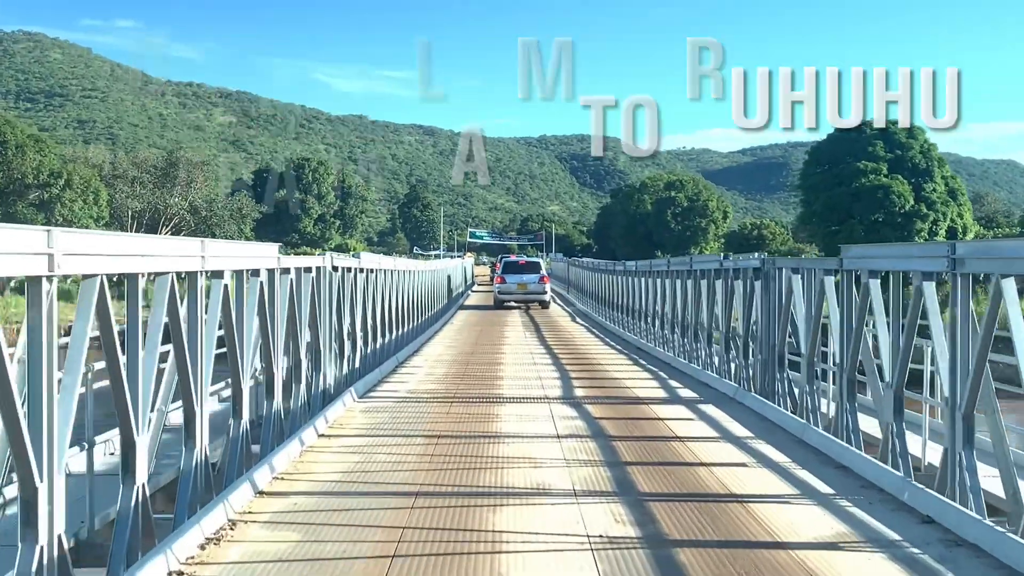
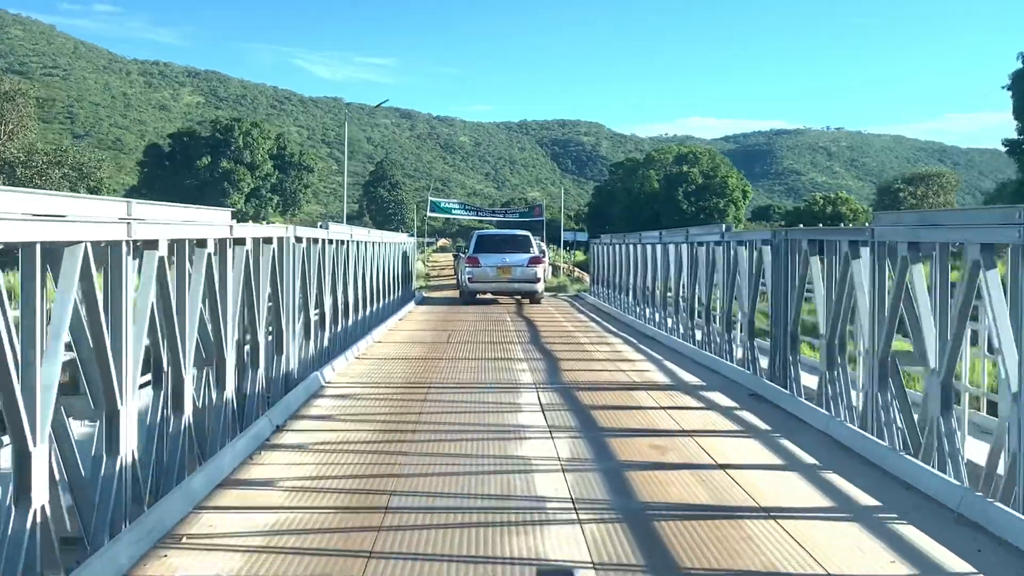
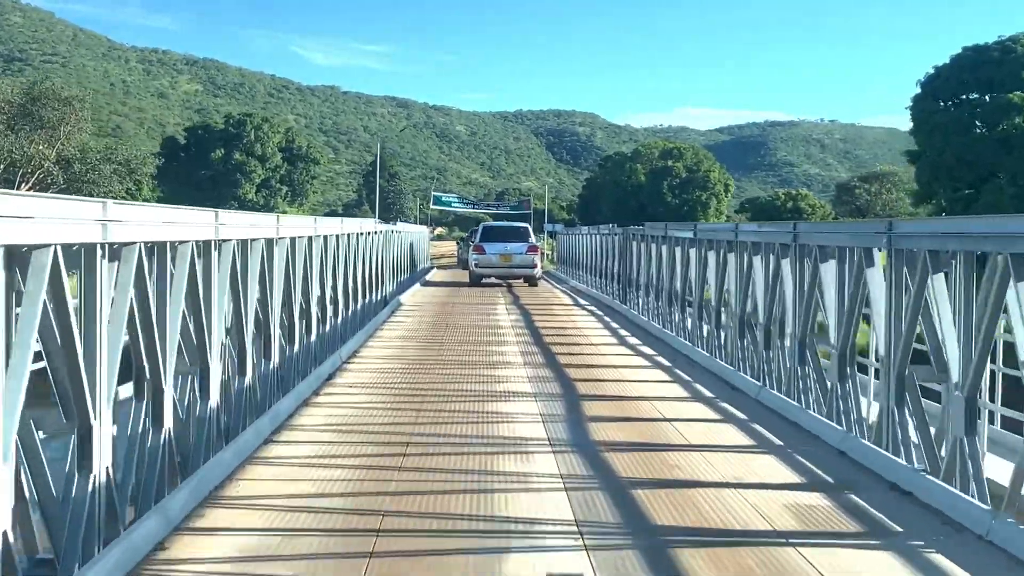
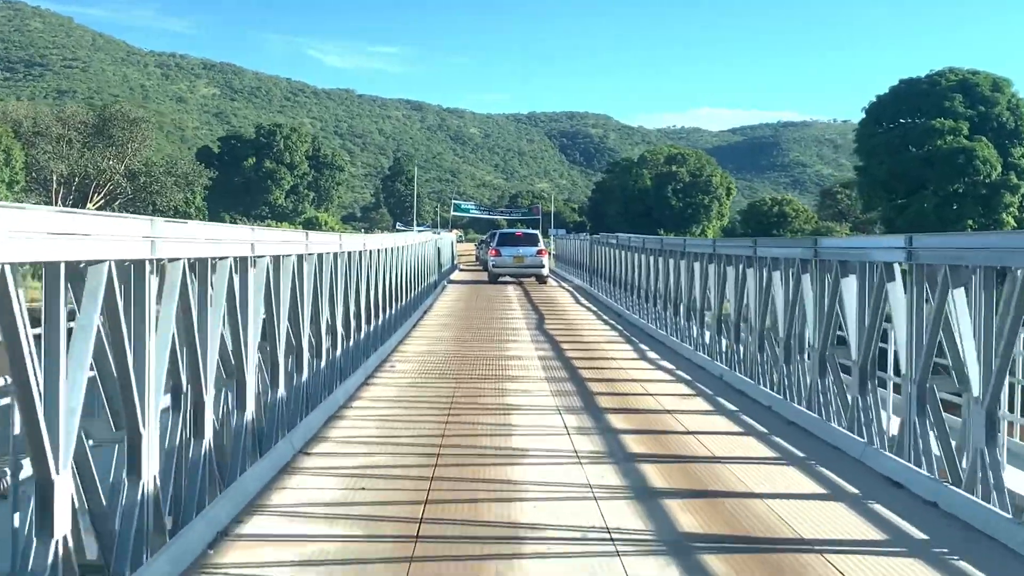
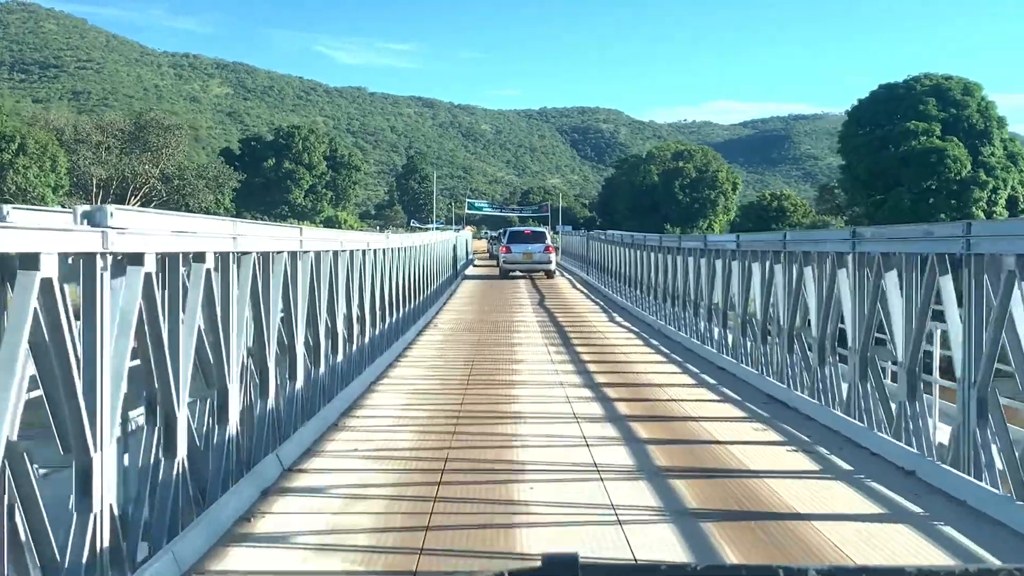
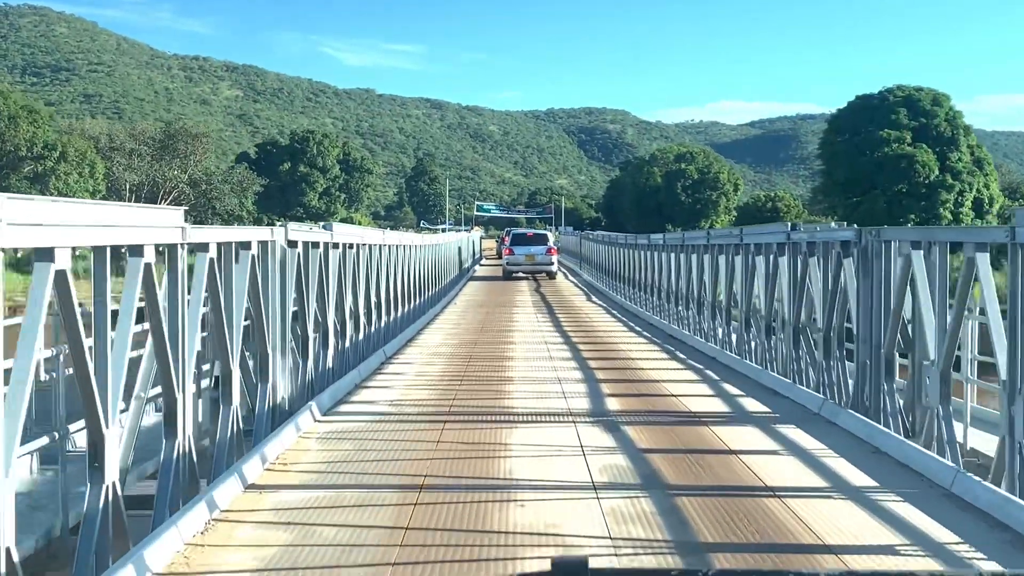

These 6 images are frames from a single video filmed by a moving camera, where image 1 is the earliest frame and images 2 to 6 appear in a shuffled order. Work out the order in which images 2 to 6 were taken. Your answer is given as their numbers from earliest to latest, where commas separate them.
6, 5, 4, 3, 2
